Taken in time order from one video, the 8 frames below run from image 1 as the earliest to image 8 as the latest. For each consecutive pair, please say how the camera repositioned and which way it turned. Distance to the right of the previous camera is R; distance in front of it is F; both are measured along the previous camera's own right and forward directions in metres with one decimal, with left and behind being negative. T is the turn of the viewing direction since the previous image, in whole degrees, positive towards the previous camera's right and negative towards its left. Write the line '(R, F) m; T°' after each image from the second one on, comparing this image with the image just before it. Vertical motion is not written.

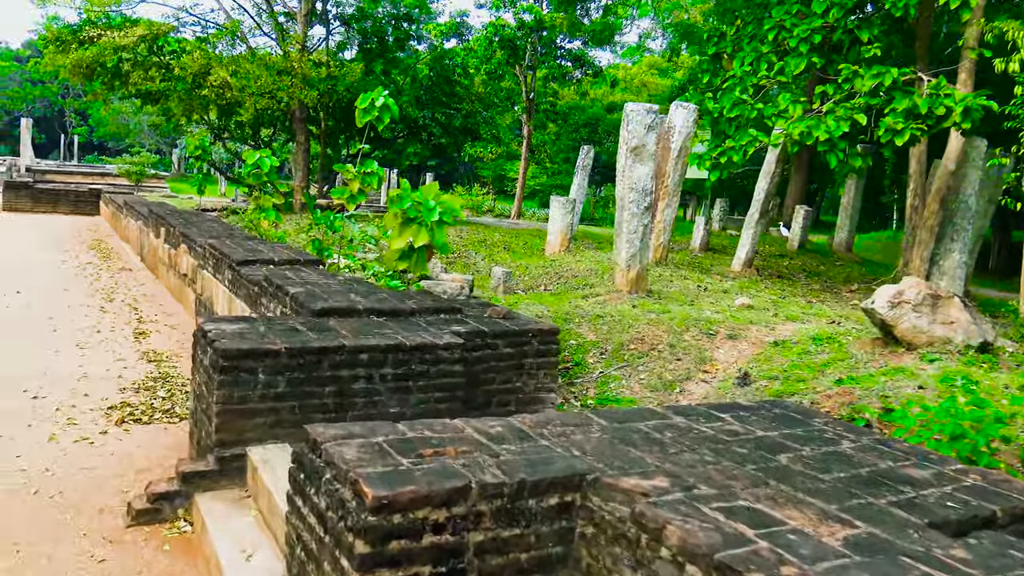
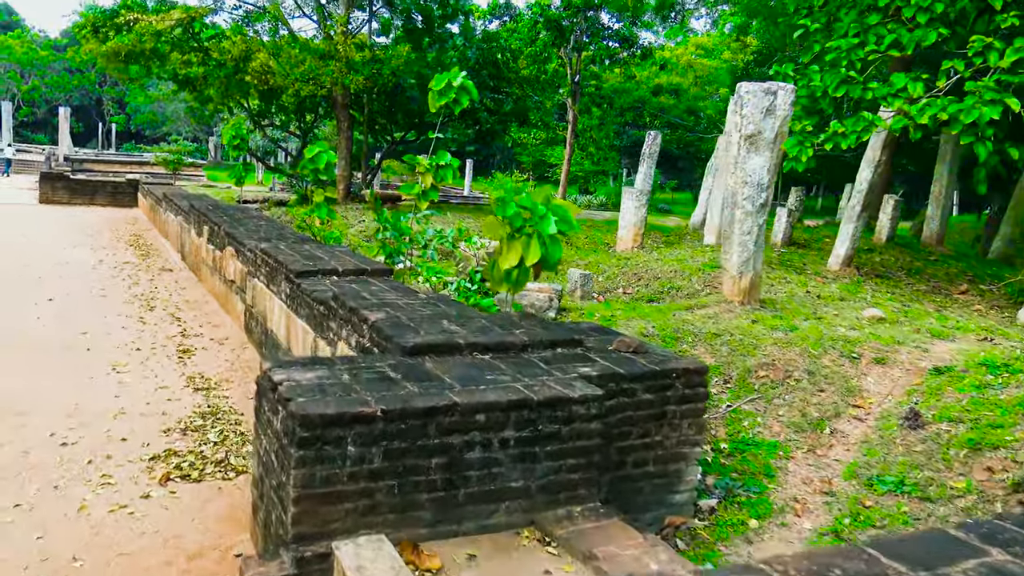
(-0.4, +0.8) m; -2°
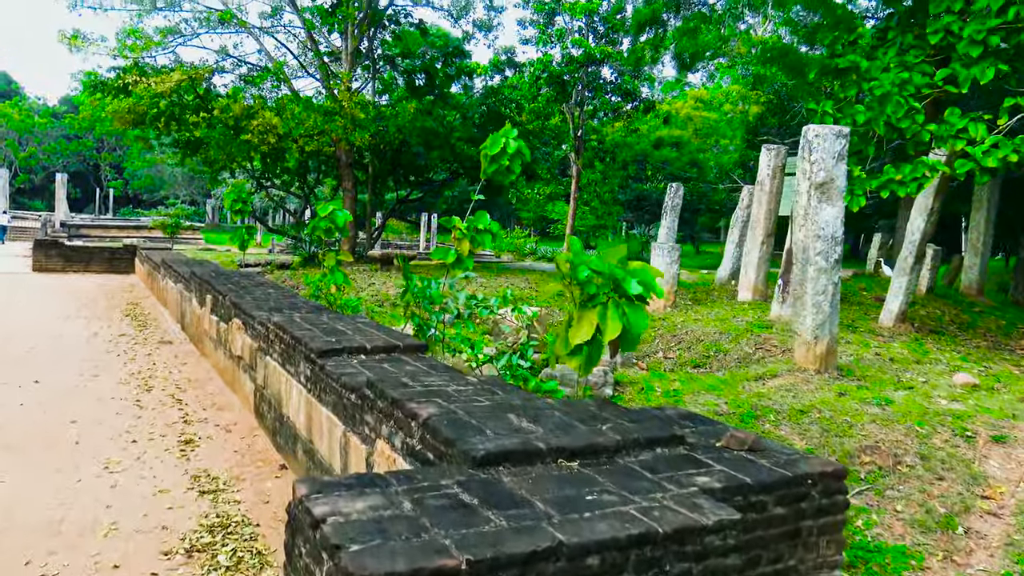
(-0.3, +0.6) m; 0°
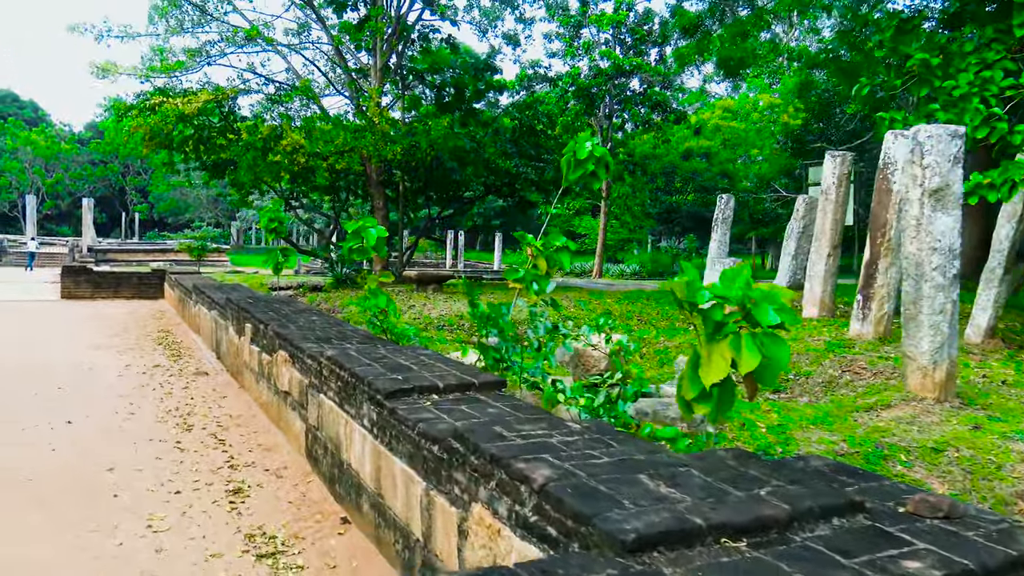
(-0.3, +0.5) m; -1°
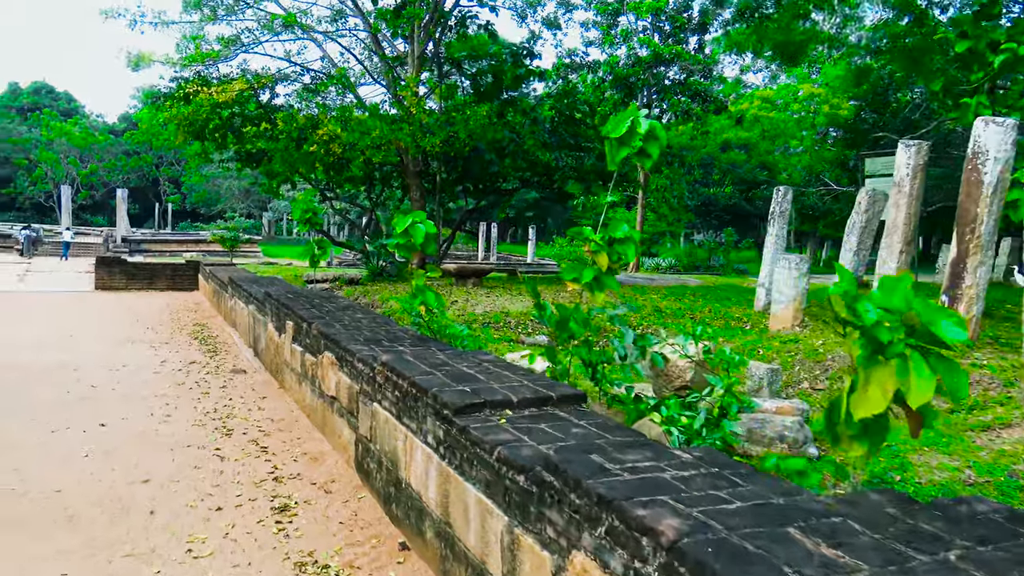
(-0.2, +0.4) m; -2°
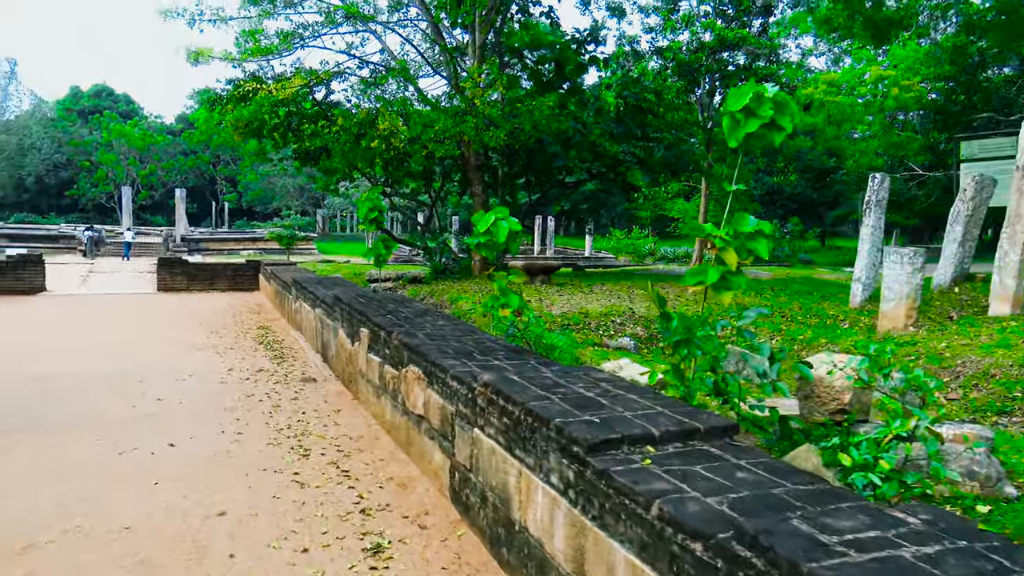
(-0.3, +0.5) m; -3°
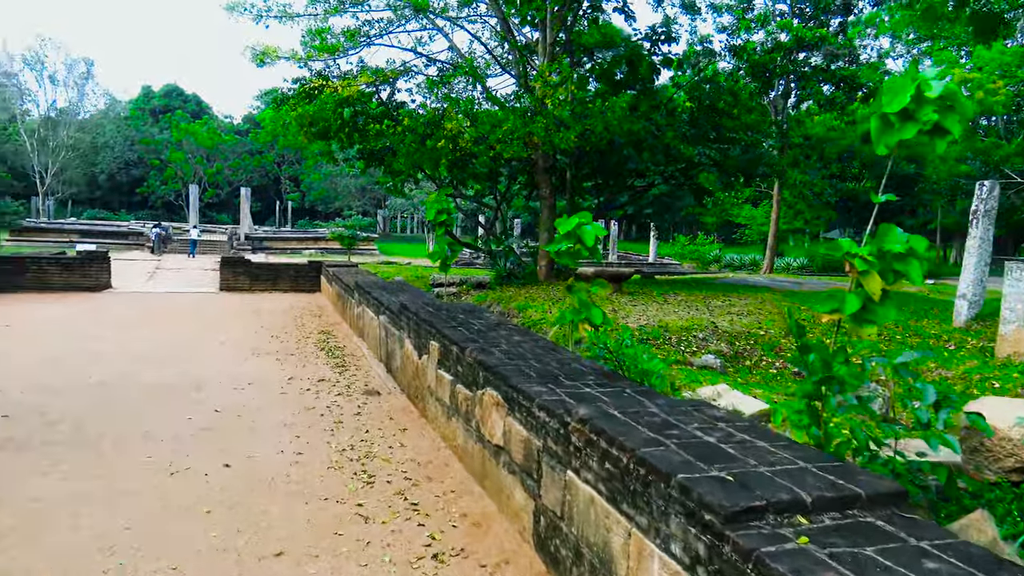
(-0.2, +0.5) m; -4°
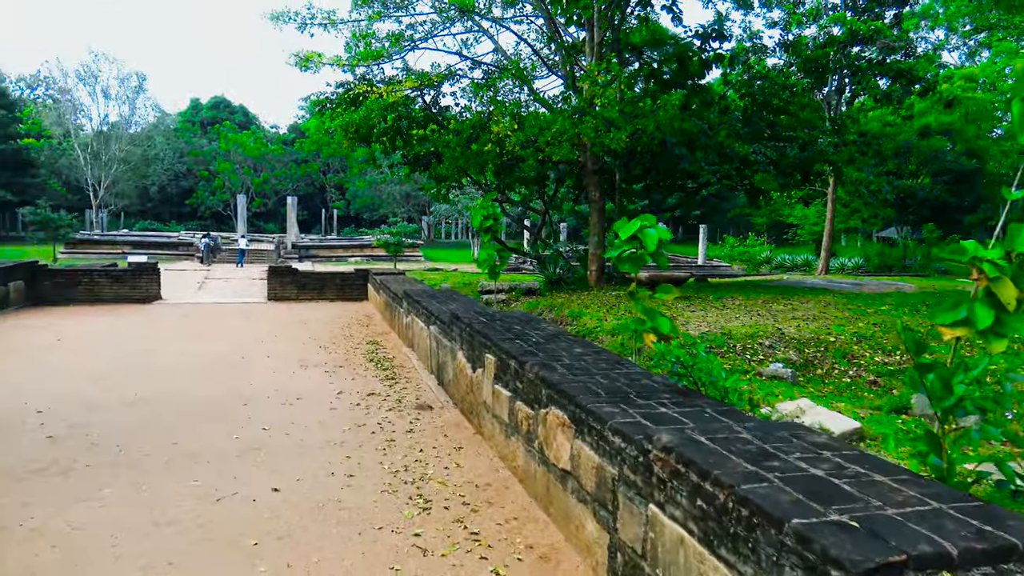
(-0.1, +0.3) m; -3°
